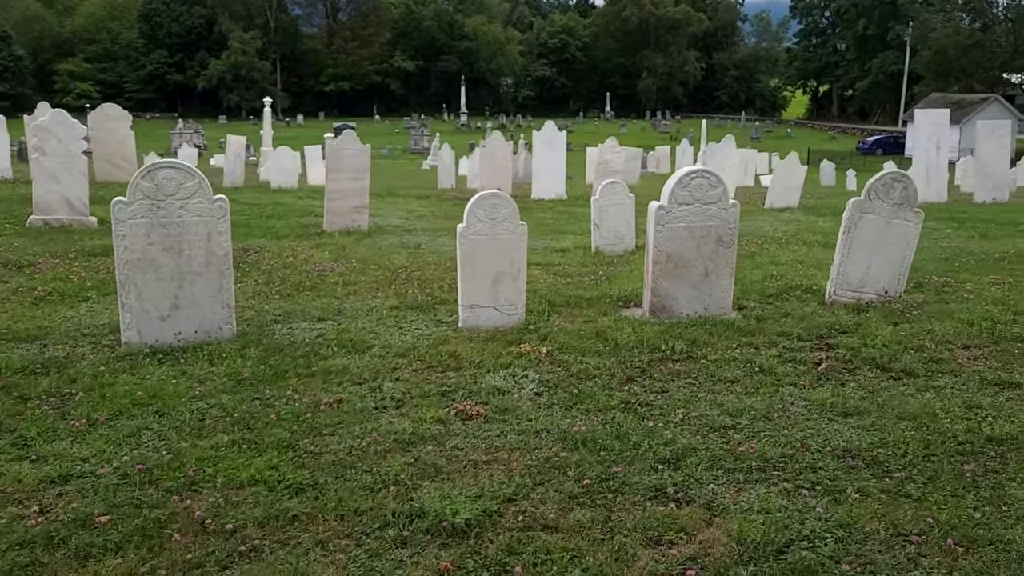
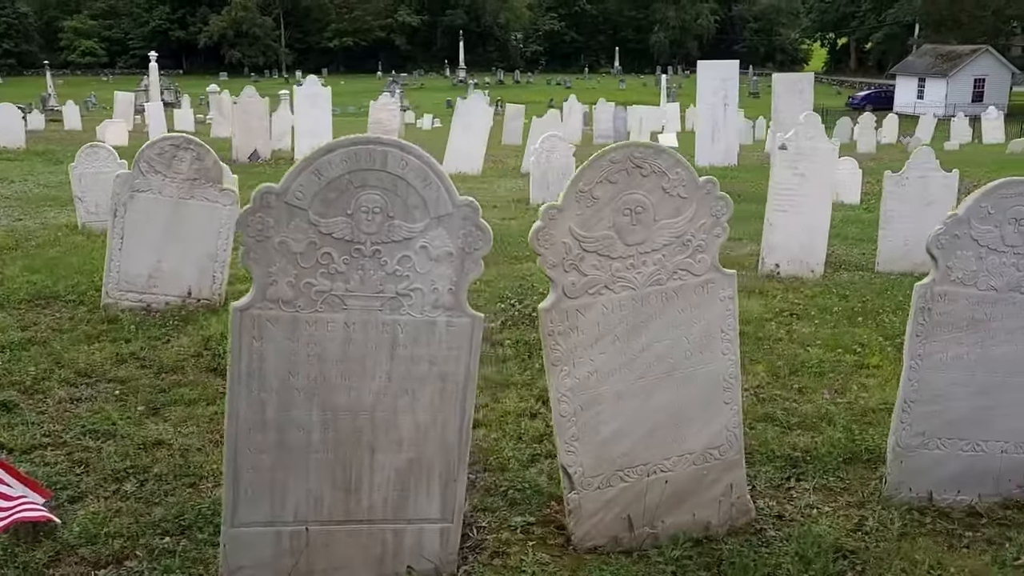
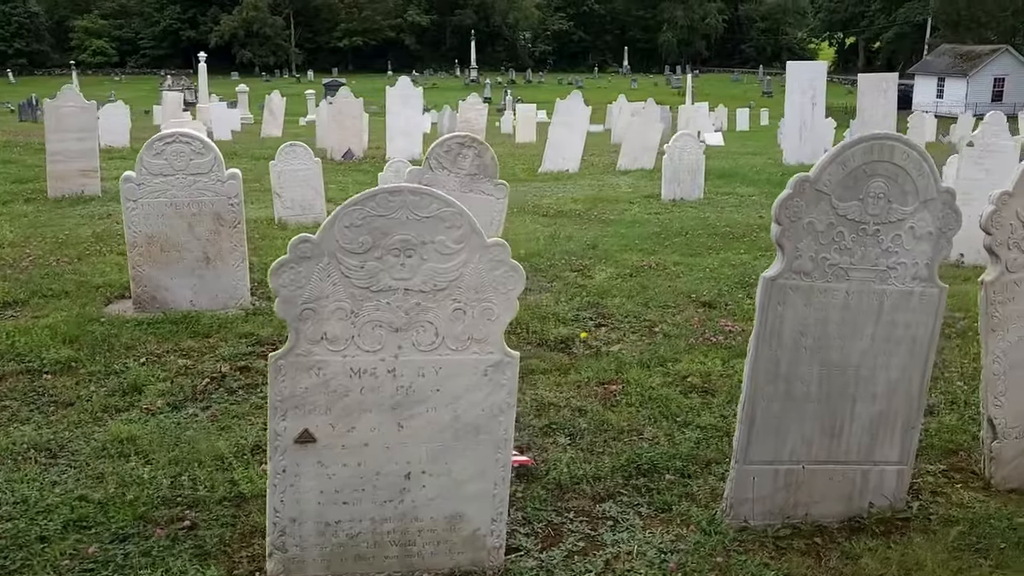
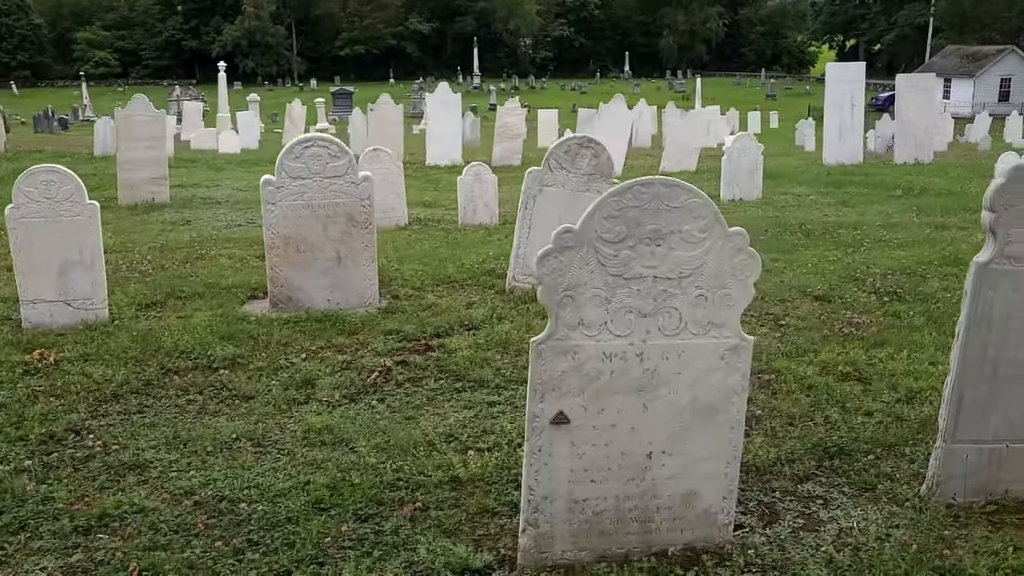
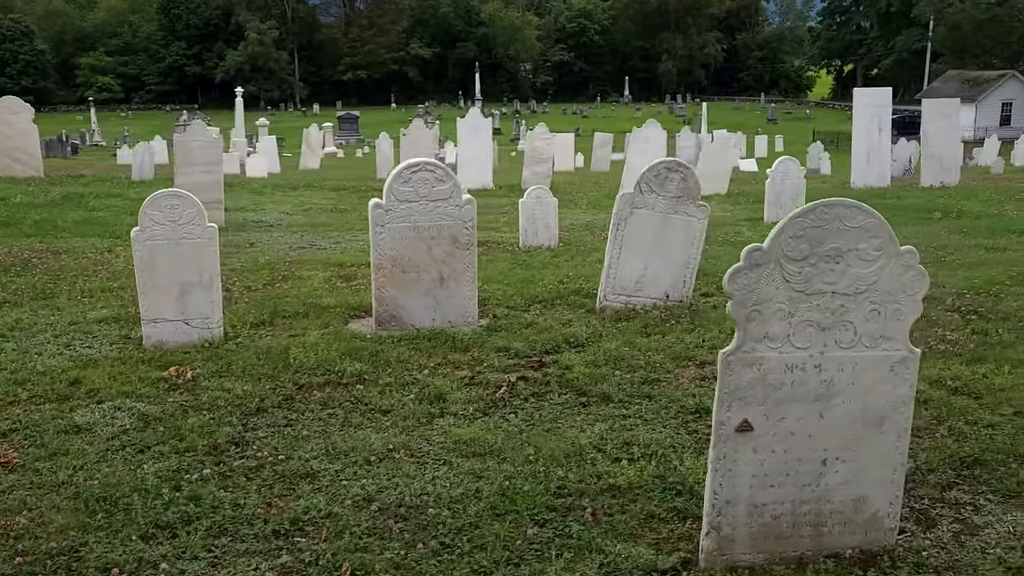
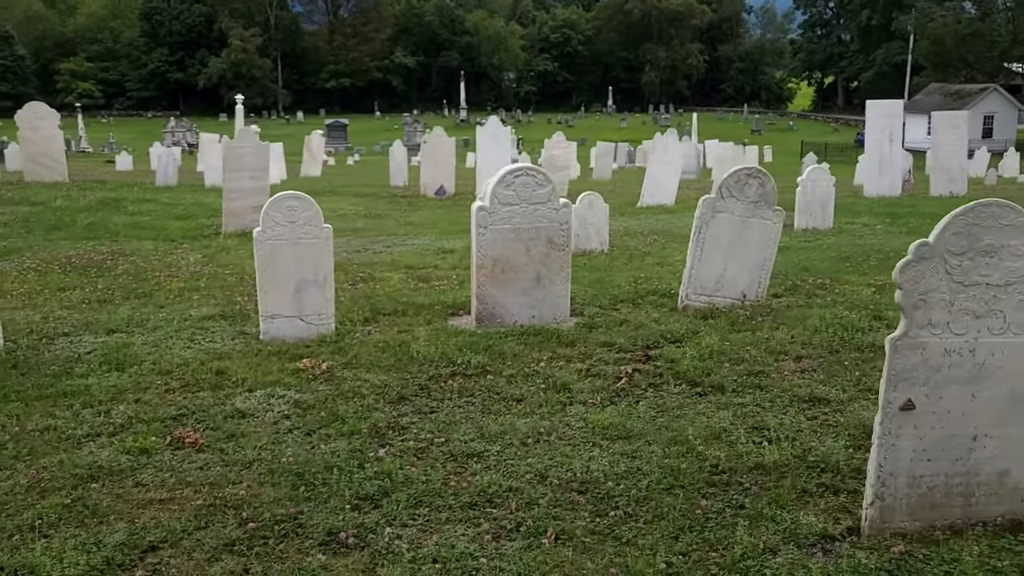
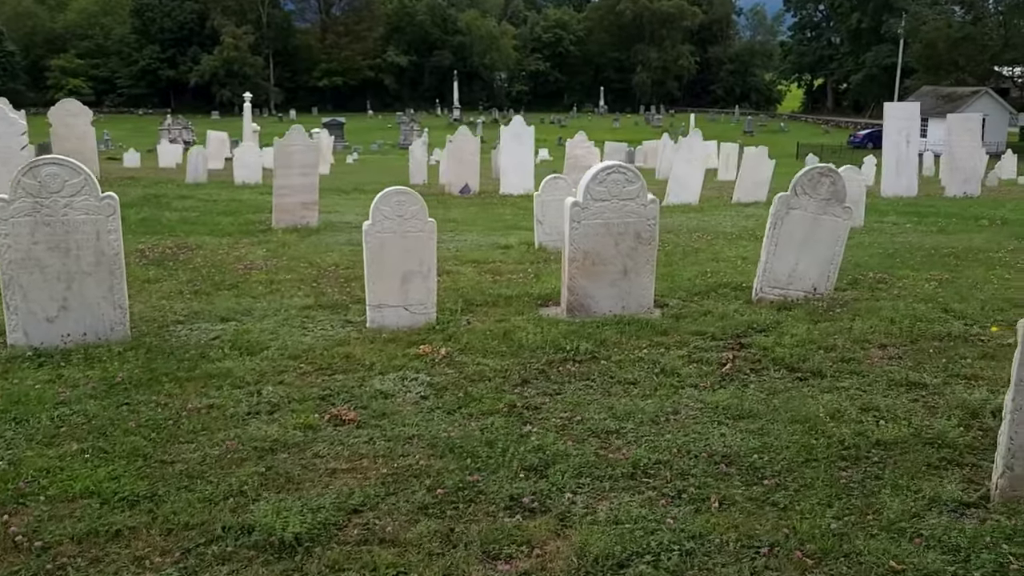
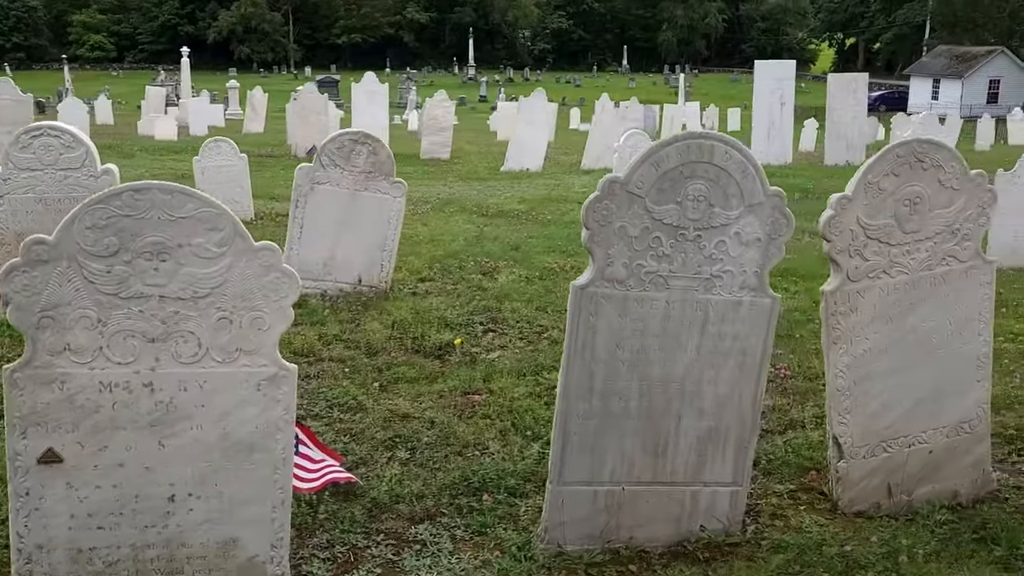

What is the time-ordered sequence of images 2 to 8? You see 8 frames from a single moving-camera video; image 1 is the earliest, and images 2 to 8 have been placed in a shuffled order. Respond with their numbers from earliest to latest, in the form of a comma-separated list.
7, 6, 5, 4, 3, 8, 2
